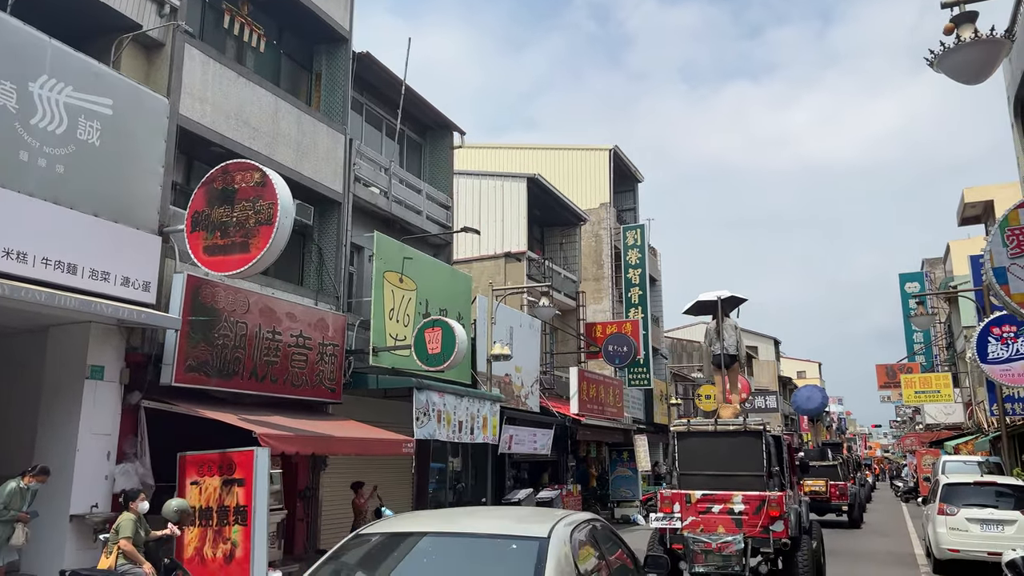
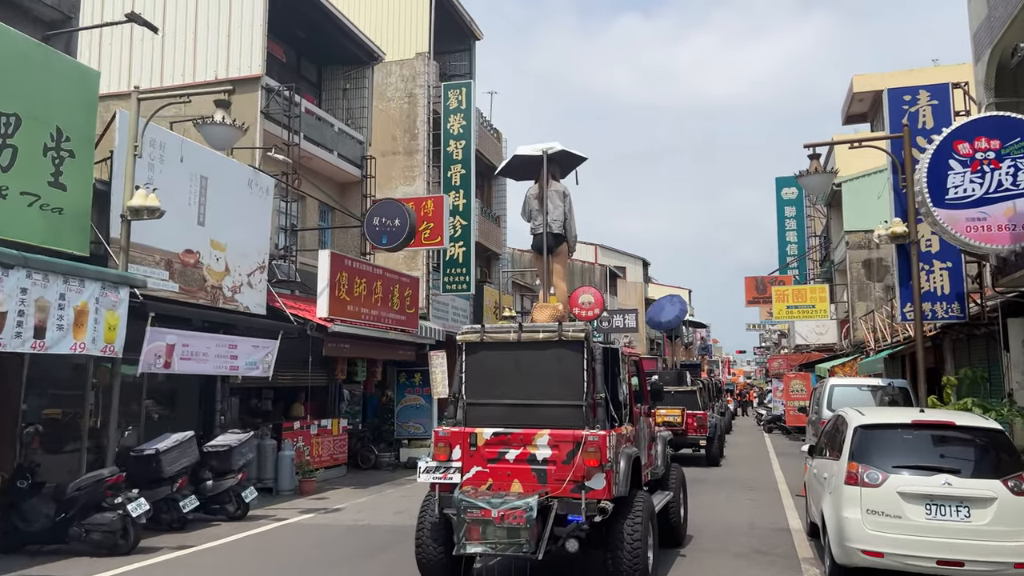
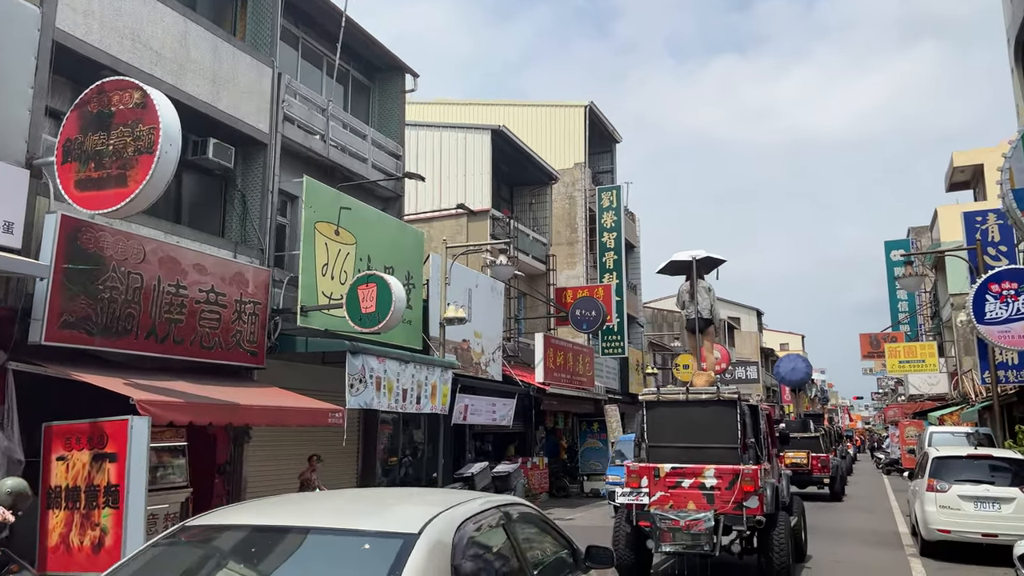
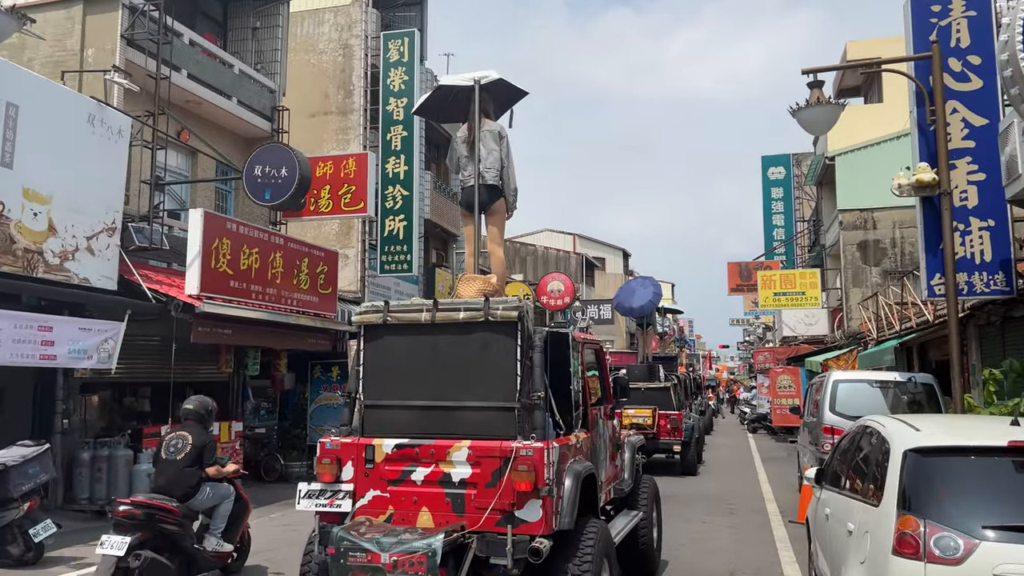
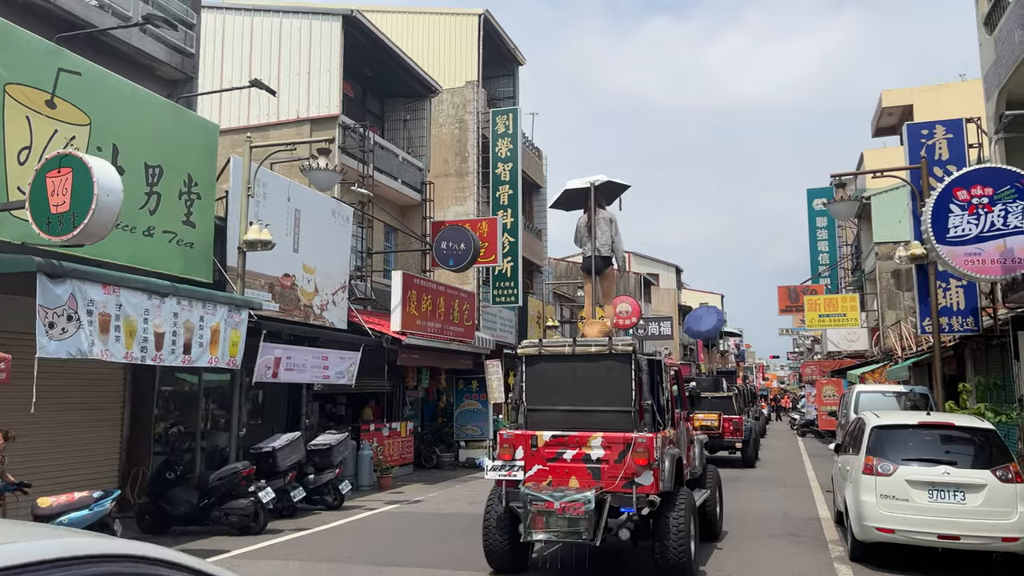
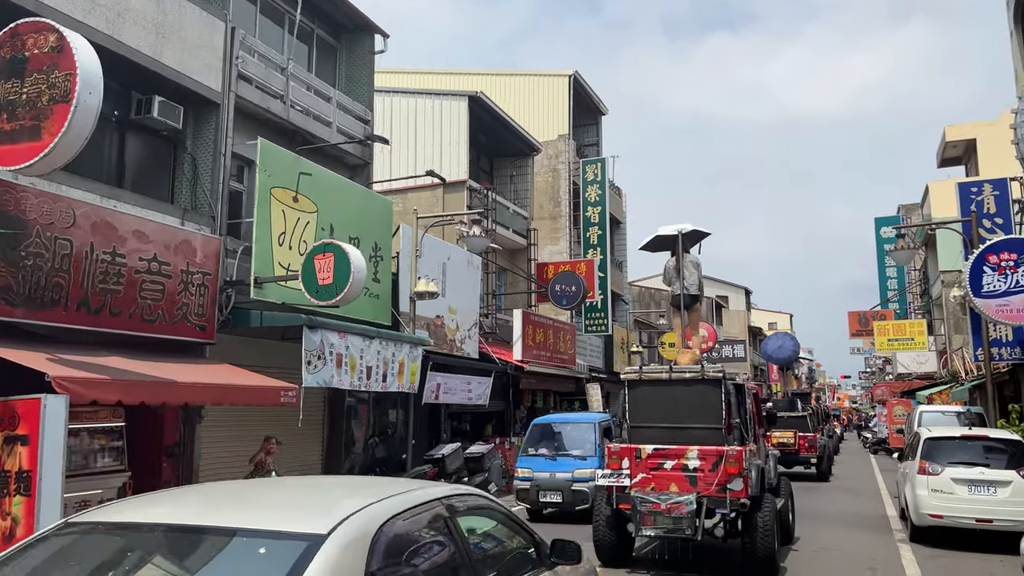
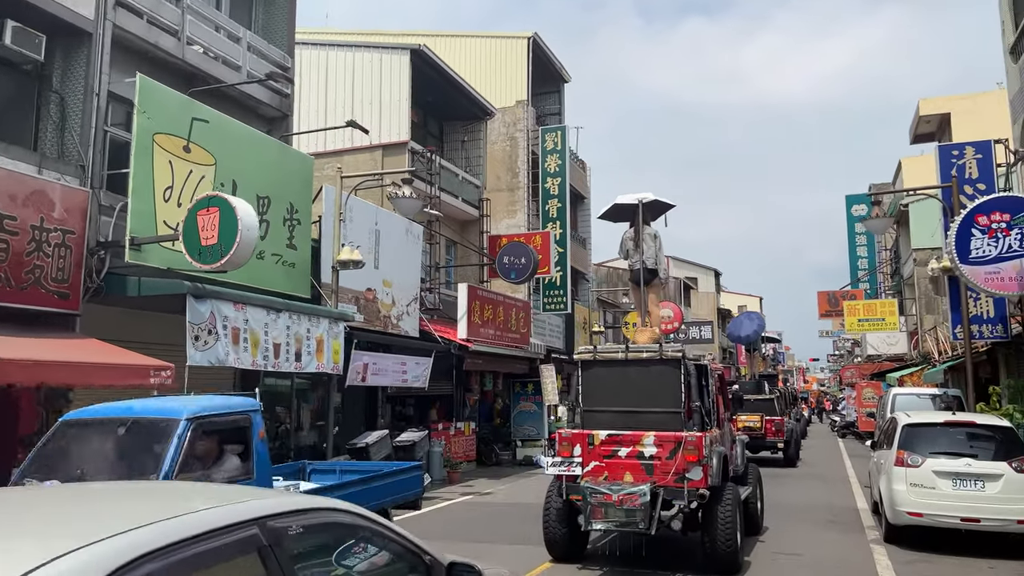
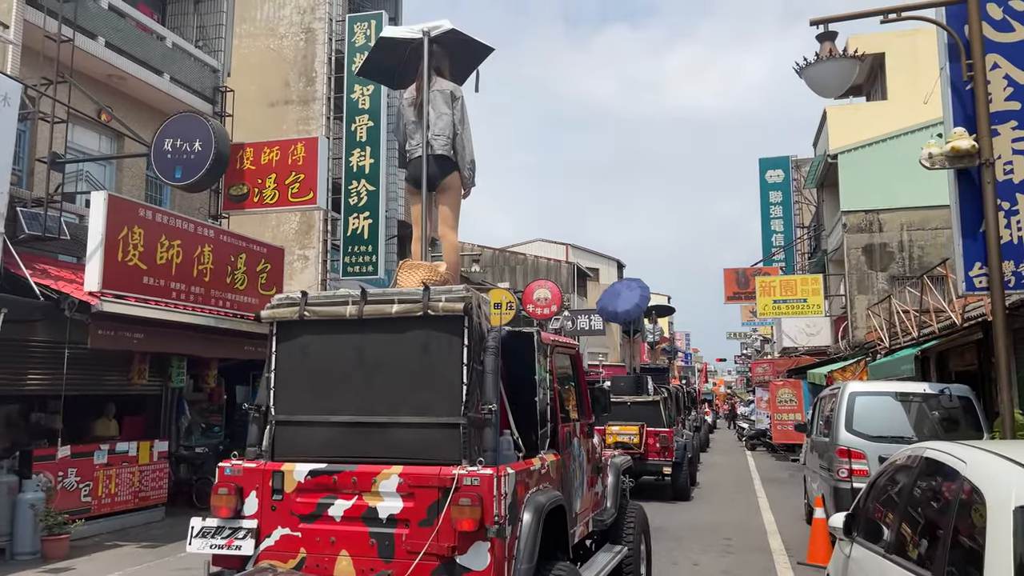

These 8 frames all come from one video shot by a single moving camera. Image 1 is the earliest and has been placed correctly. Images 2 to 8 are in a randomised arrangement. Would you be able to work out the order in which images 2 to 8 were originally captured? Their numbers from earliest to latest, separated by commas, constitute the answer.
3, 6, 7, 5, 2, 4, 8
